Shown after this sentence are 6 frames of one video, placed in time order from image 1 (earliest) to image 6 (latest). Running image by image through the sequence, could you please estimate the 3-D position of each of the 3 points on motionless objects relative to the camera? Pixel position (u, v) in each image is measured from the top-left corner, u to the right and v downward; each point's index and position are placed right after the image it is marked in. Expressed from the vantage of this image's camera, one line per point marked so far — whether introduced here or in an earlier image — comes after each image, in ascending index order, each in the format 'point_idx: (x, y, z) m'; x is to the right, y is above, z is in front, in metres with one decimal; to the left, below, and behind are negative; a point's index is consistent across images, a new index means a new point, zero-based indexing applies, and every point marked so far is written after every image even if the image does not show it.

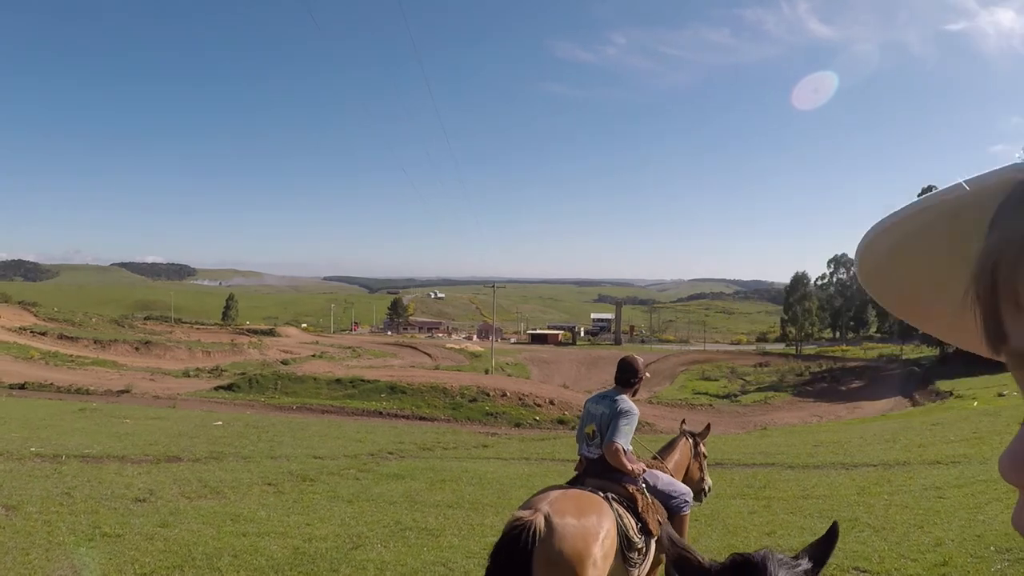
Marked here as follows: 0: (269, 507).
0: (-4.3, -3.9, +12.5) m
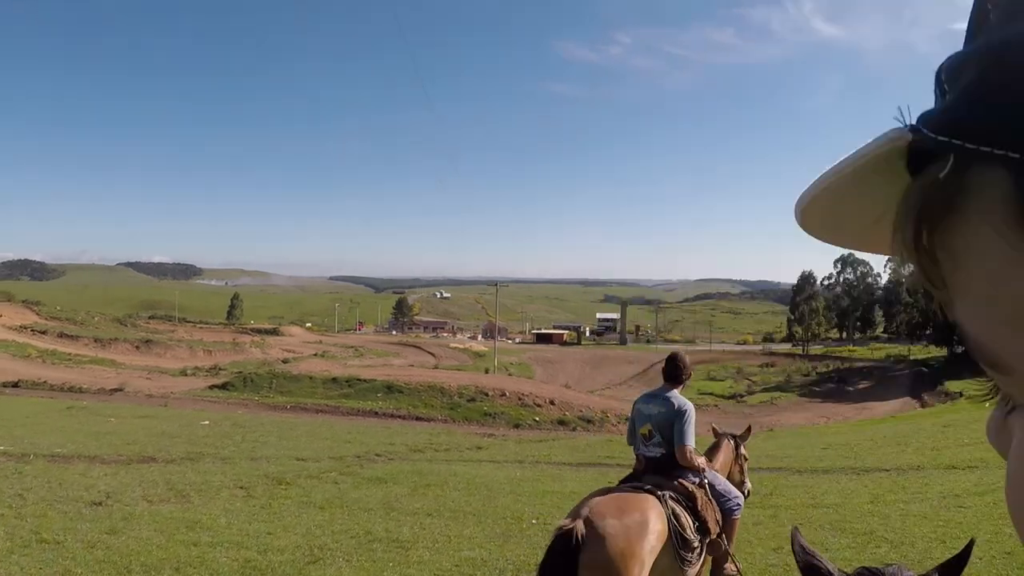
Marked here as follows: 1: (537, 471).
0: (-4.6, -3.7, +11.6) m
1: (+0.6, -5.1, +19.0) m
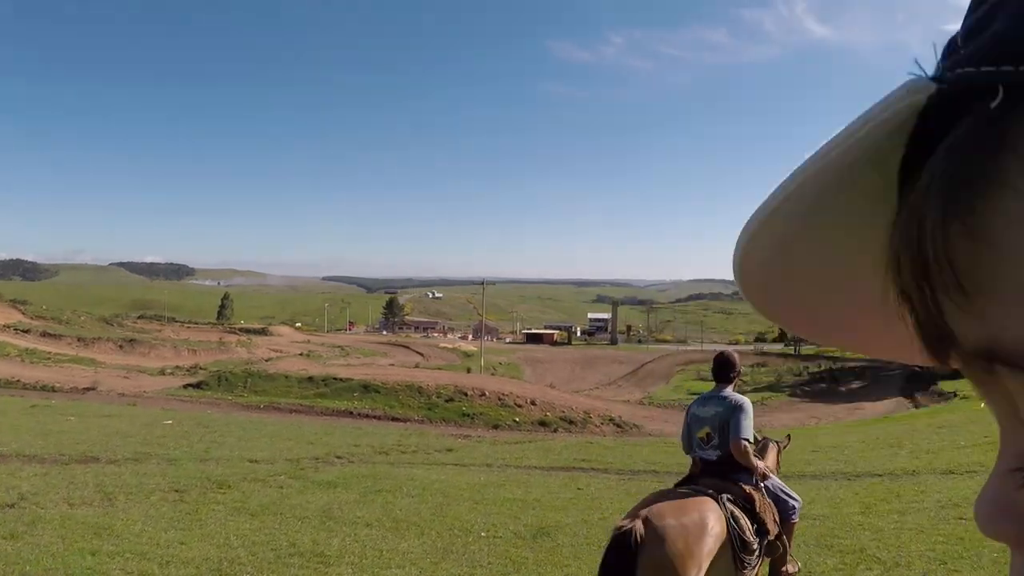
0: (-5.5, -3.5, +10.7) m
1: (-0.3, -4.9, +18.1) m
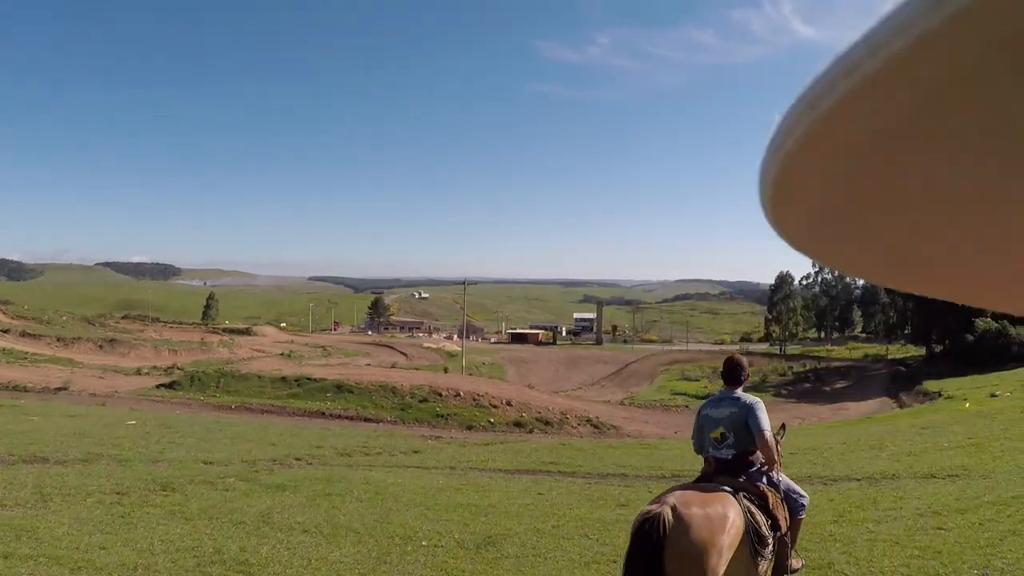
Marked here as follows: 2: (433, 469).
0: (-6.4, -3.5, +10.4) m
1: (-1.3, -4.9, +17.9) m
2: (-2.1, -4.9, +19.1) m
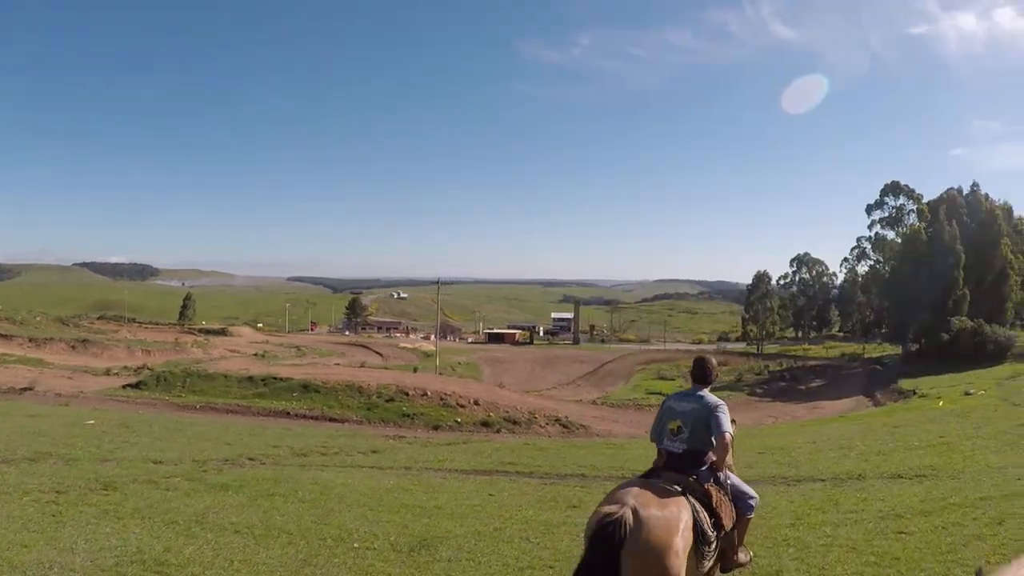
0: (-7.4, -3.5, +10.3) m
1: (-2.5, -4.8, +17.9) m
2: (-3.4, -4.9, +19.2) m
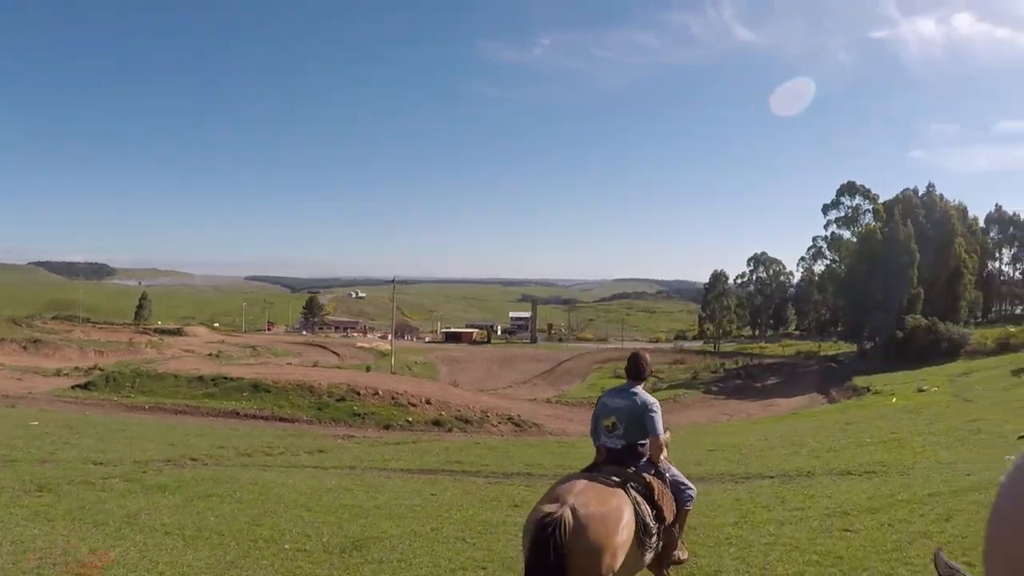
0: (-8.4, -3.5, +10.2) m
1: (-4.0, -4.9, +18.1) m
2: (-4.9, -4.9, +19.3) m
